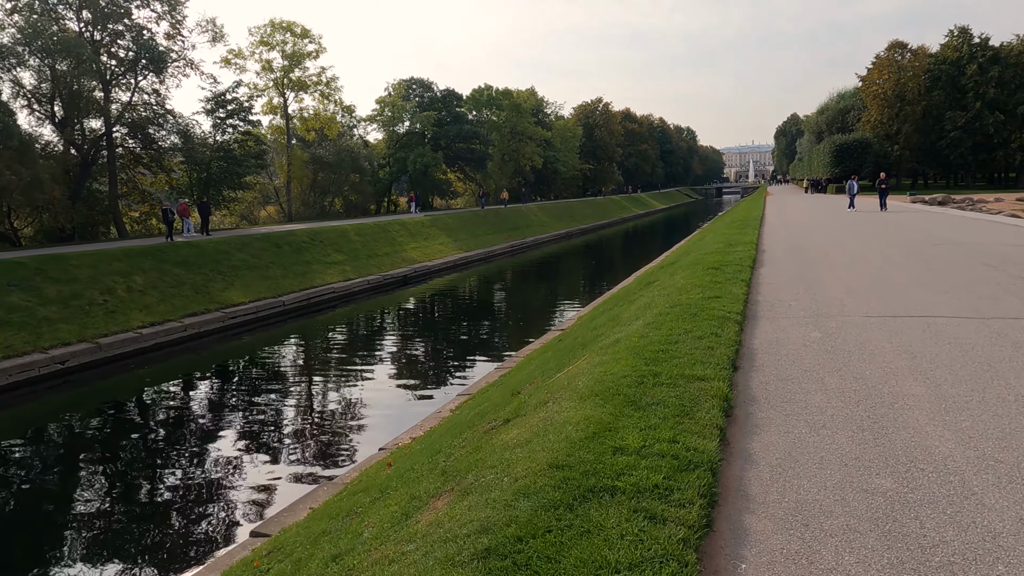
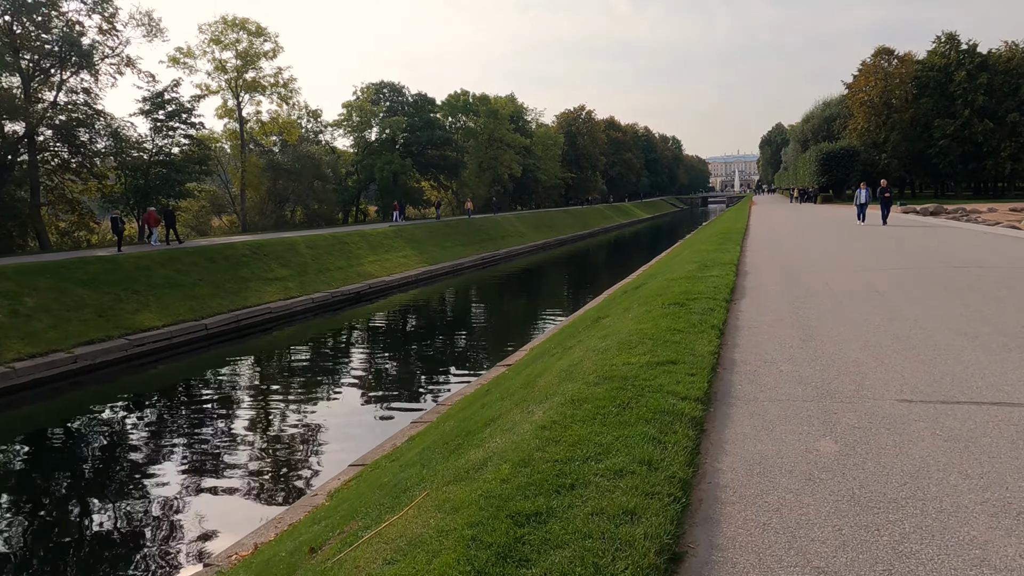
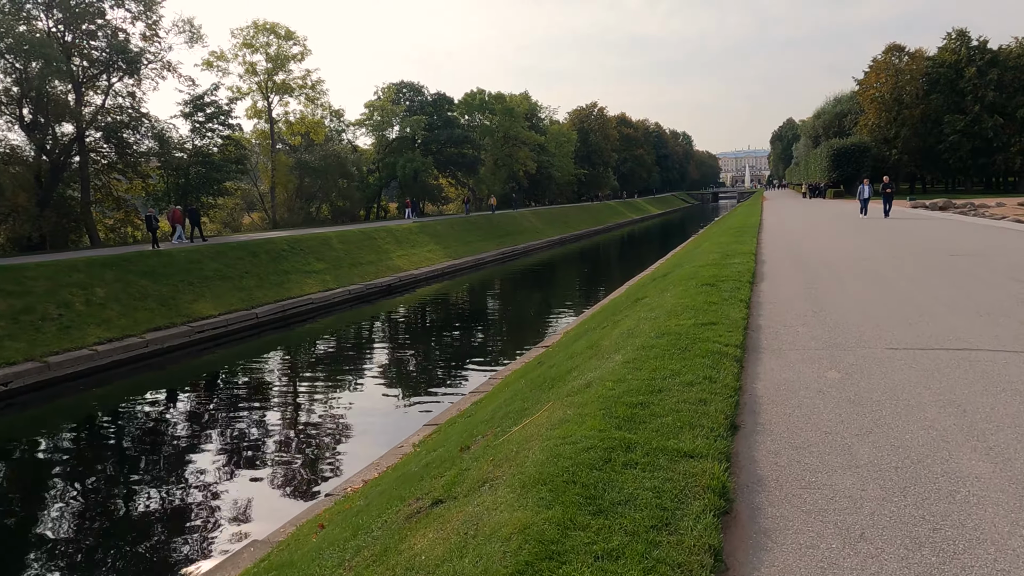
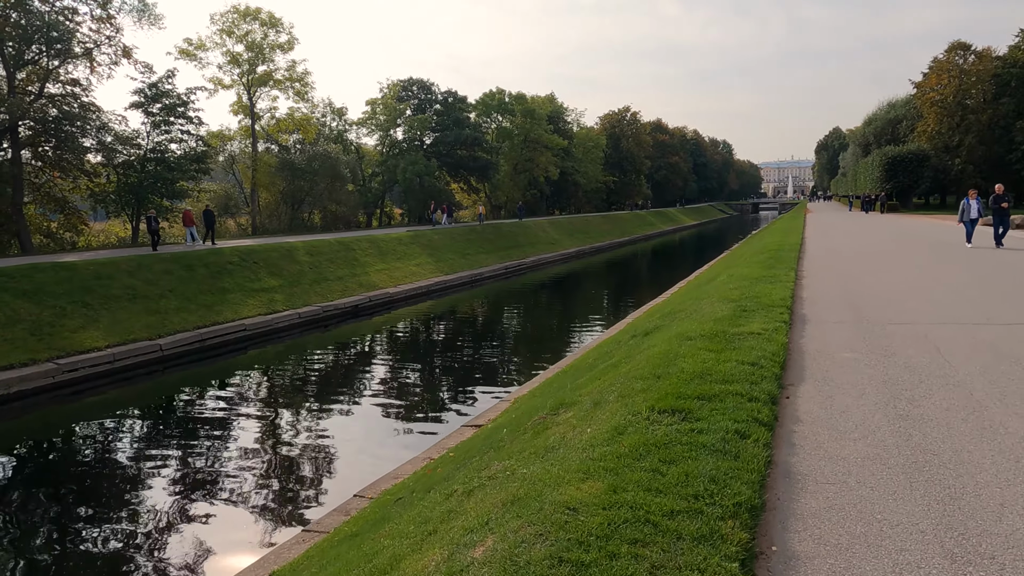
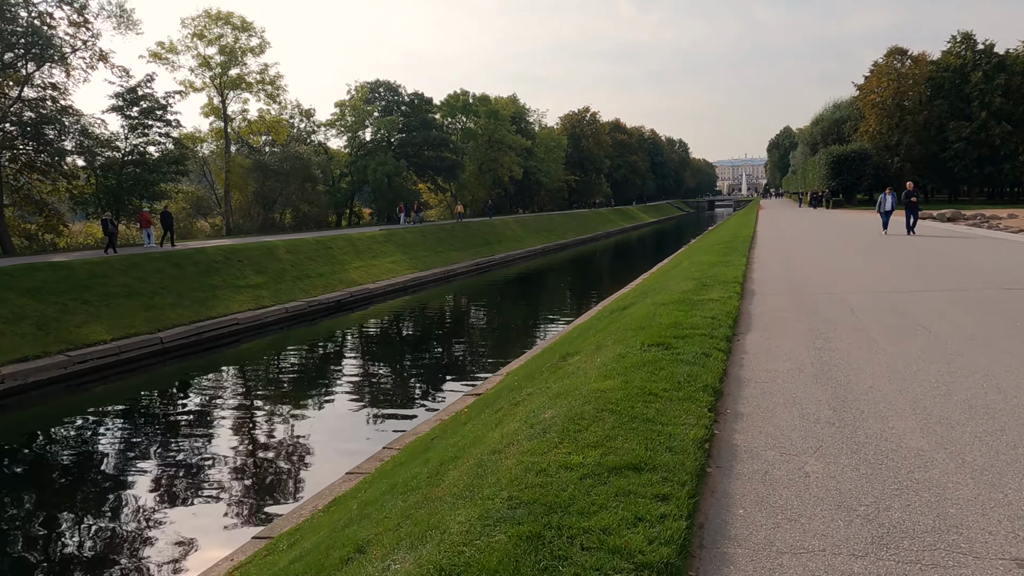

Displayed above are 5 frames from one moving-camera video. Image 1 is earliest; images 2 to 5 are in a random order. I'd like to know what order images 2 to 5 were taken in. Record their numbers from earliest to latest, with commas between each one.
3, 2, 5, 4
